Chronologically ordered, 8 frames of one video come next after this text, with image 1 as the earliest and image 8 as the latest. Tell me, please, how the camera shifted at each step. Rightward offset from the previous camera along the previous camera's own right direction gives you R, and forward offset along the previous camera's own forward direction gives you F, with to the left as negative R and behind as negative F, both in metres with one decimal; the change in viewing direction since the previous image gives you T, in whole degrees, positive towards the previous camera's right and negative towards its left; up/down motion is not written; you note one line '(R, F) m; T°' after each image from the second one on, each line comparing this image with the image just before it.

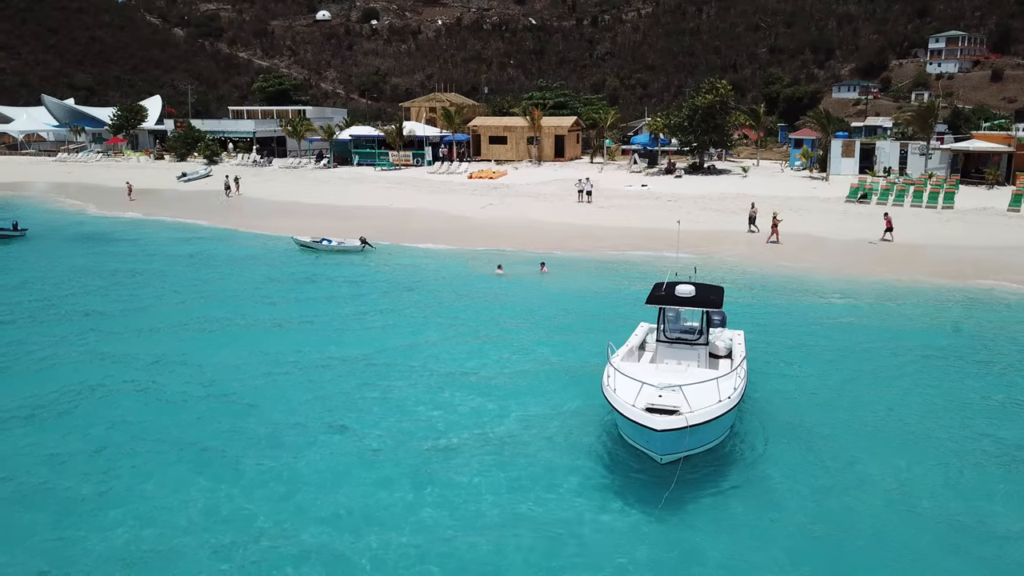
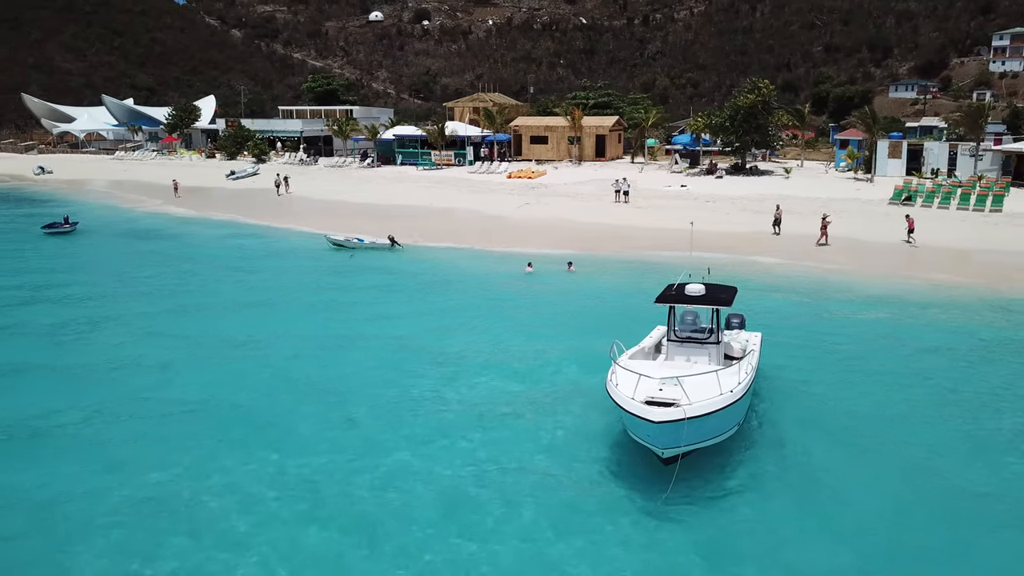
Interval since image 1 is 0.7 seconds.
(+0.6, -0.1) m; -4°
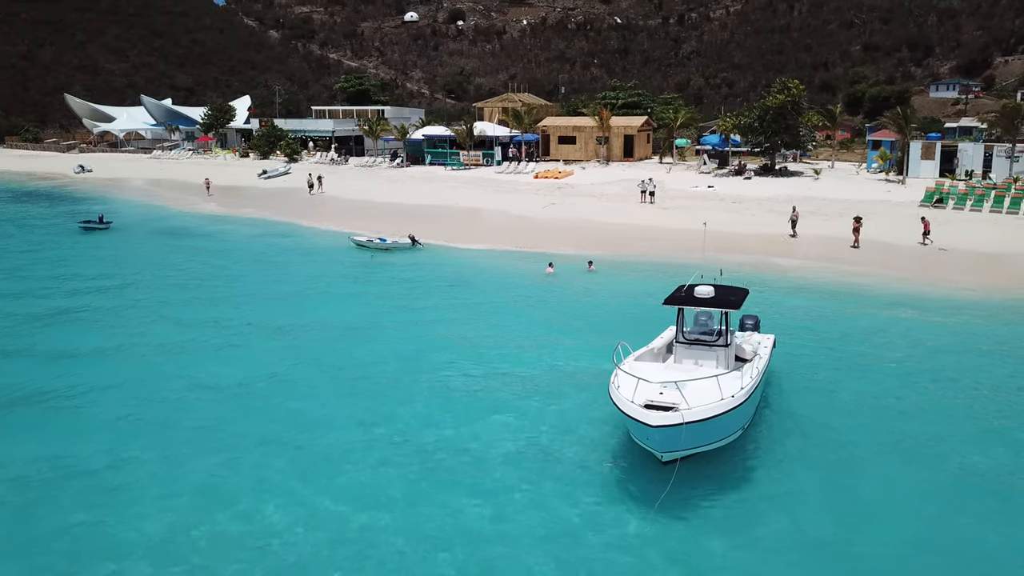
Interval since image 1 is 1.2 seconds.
(+0.4, -0.1) m; -2°
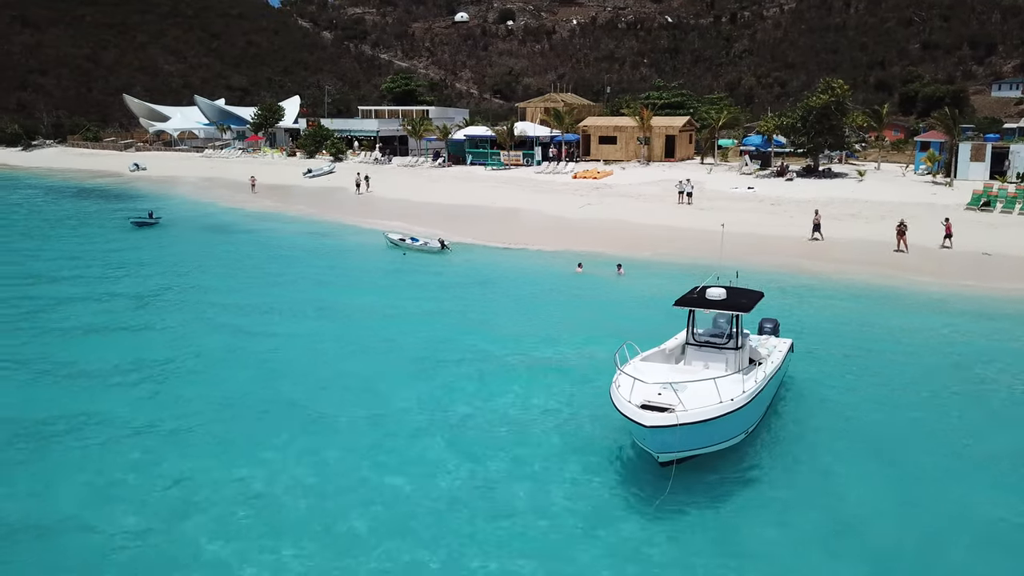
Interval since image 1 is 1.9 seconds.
(+0.6, -0.1) m; -3°
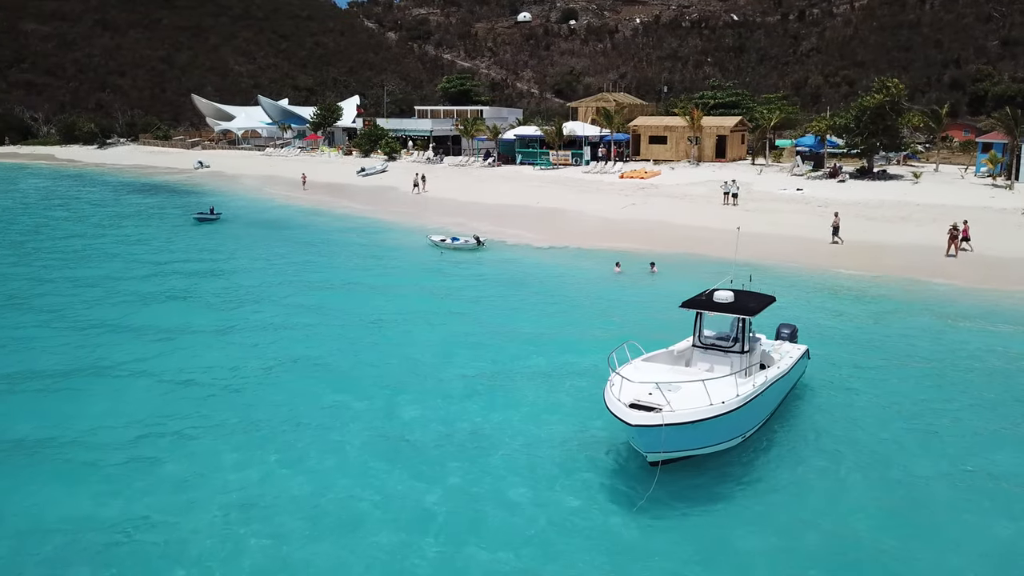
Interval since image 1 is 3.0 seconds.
(+0.8, -0.1) m; -4°
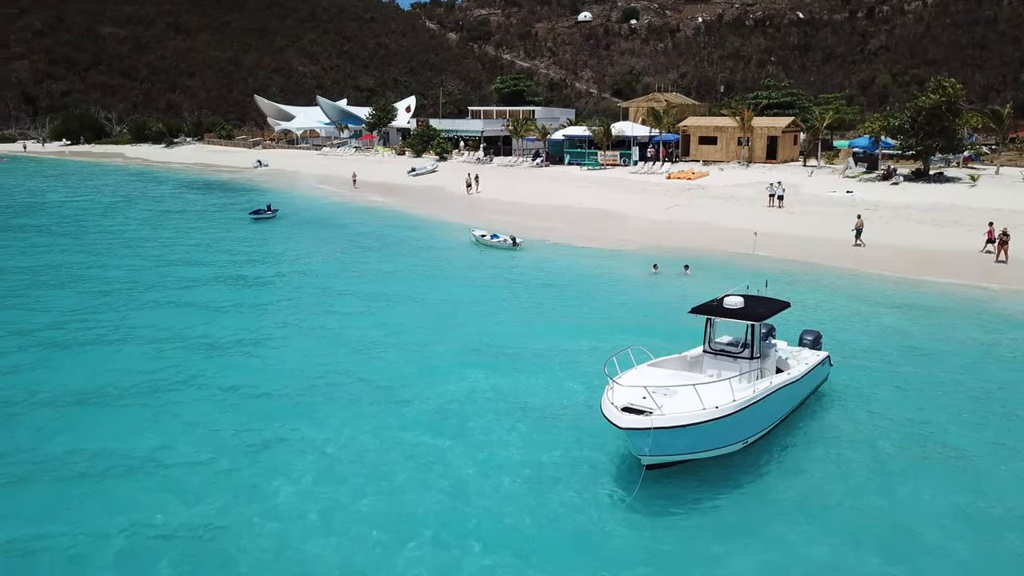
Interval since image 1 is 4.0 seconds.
(+0.8, -0.2) m; -4°
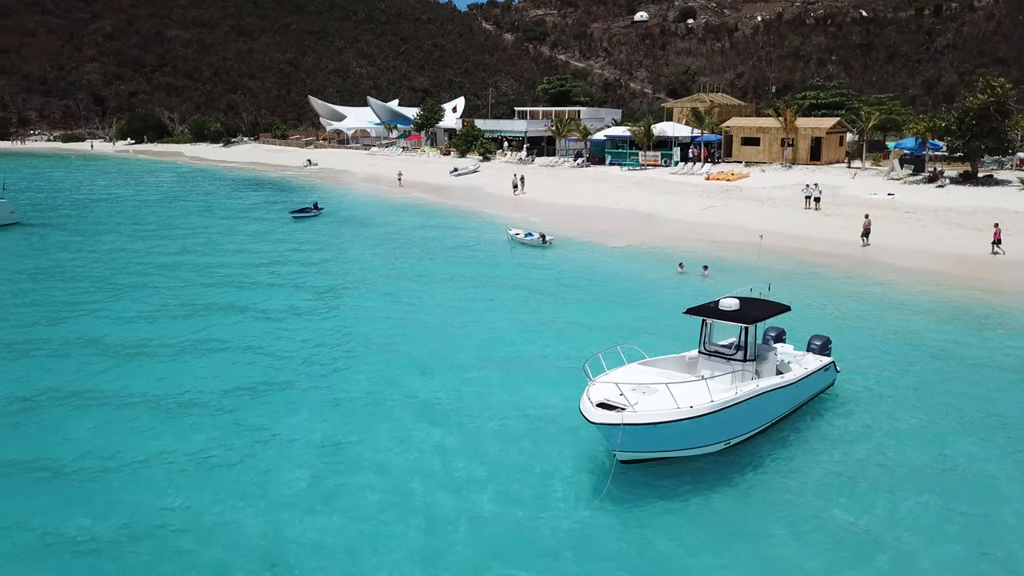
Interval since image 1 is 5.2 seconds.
(+1.0, -0.2) m; -4°
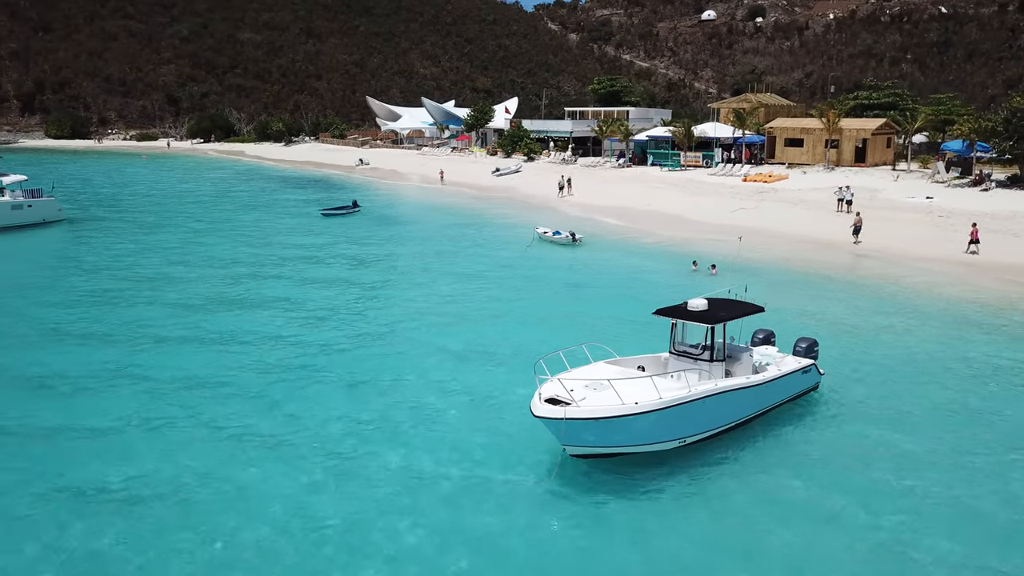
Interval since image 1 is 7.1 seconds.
(+1.7, -0.2) m; -5°
